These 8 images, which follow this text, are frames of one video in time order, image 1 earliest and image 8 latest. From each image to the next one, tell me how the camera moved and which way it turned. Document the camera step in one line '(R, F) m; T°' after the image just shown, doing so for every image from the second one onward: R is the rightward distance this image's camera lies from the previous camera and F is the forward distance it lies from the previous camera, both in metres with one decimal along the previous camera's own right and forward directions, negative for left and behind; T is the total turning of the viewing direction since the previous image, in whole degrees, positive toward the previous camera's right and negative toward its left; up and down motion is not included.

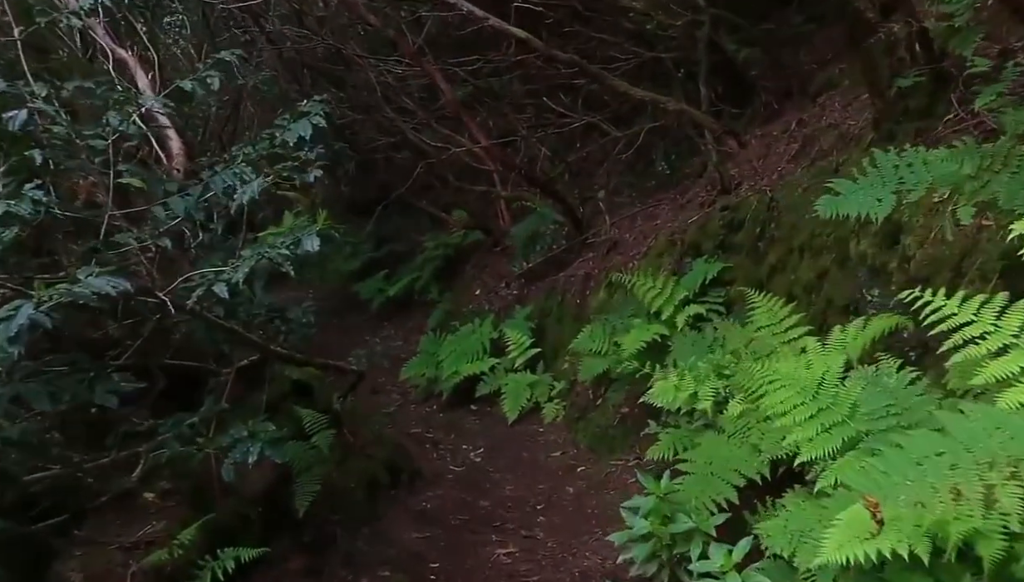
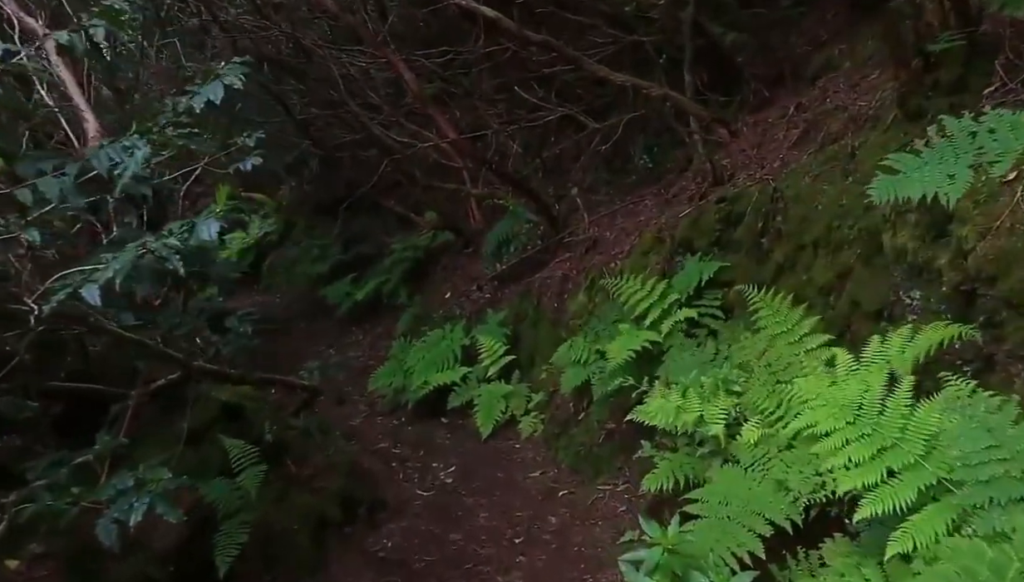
(0.0, +0.8) m; +2°
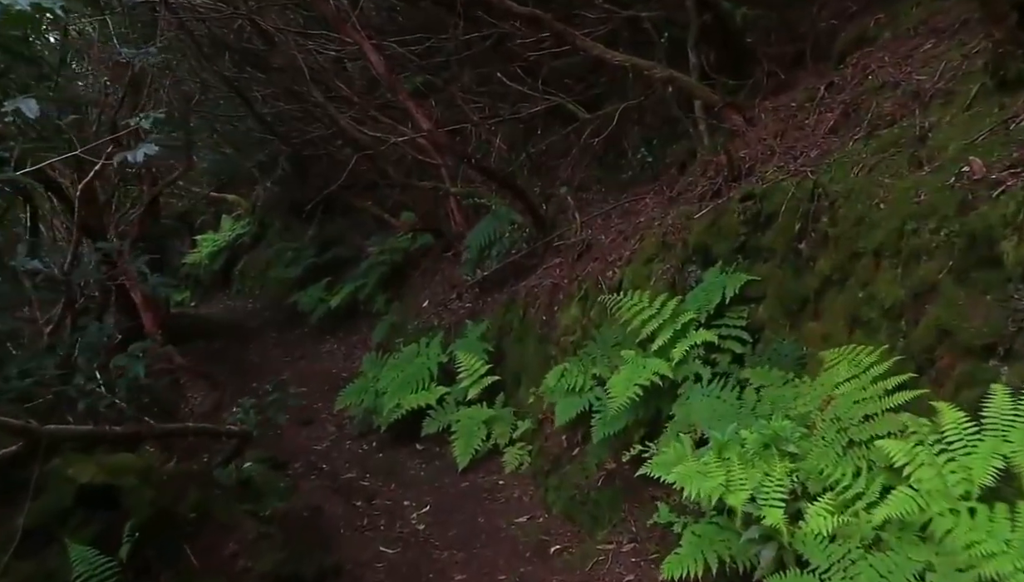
(0.0, +1.2) m; +1°
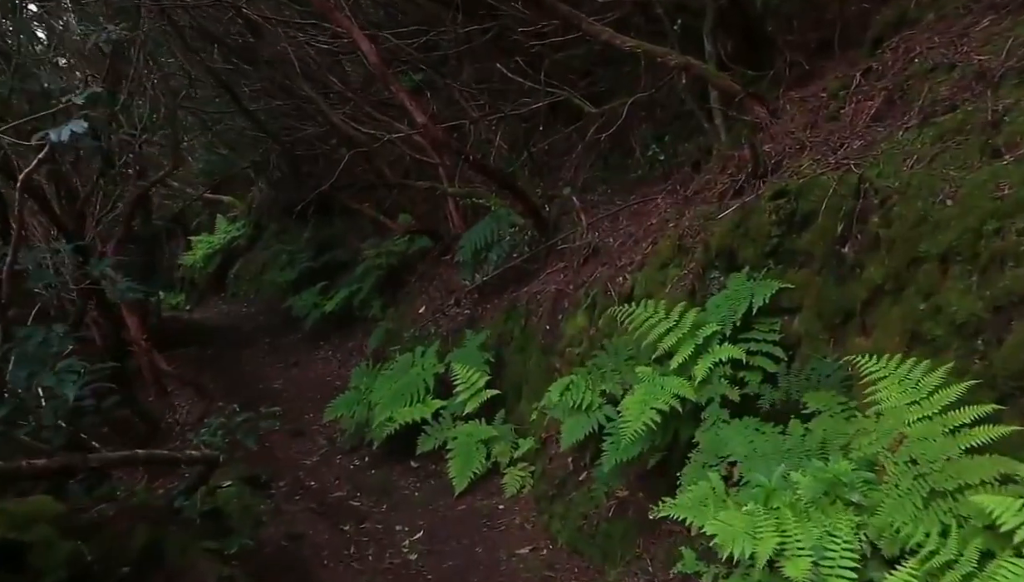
(0.0, +0.6) m; 0°
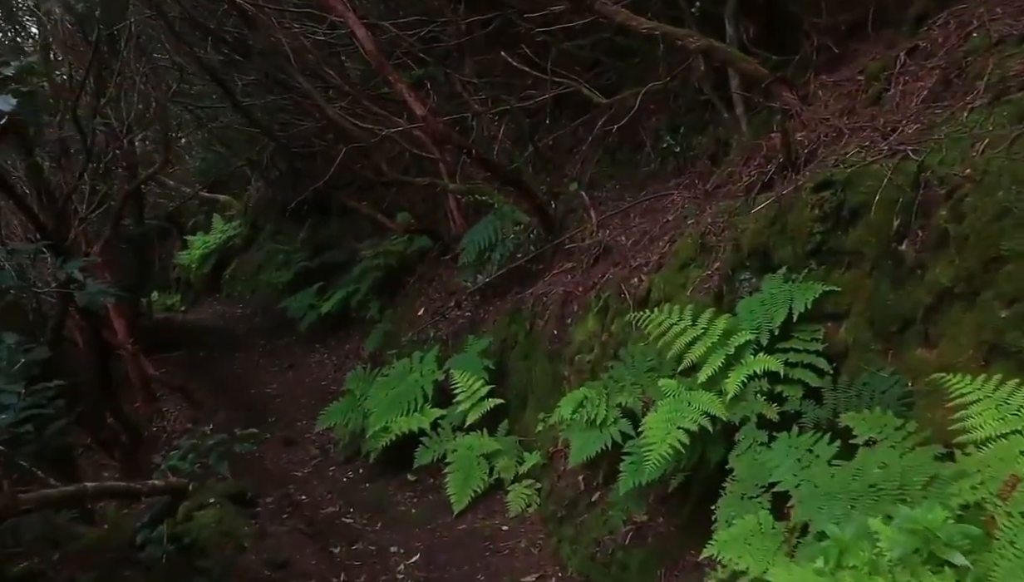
(0.0, +0.5) m; 0°
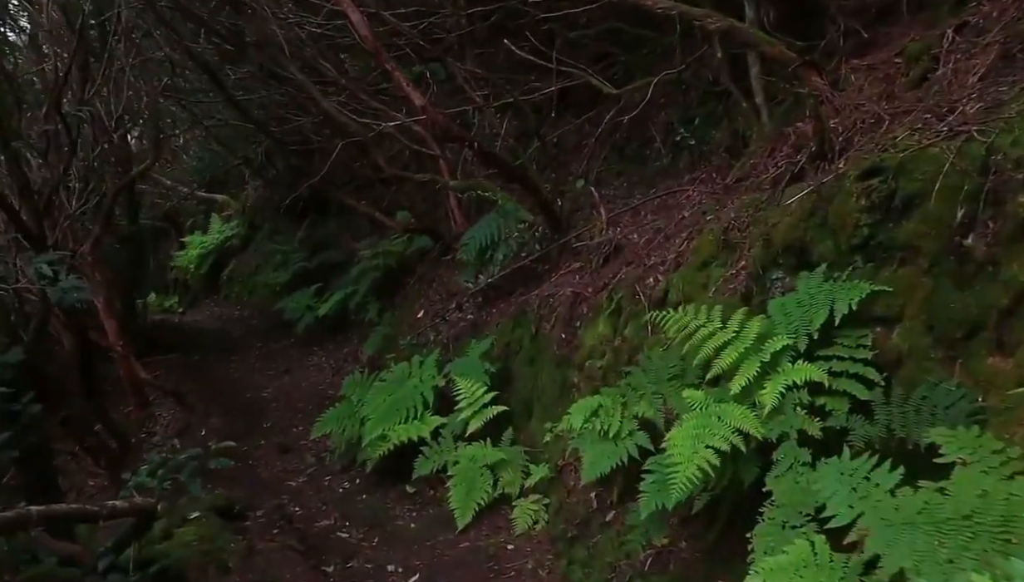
(0.0, +0.4) m; 0°
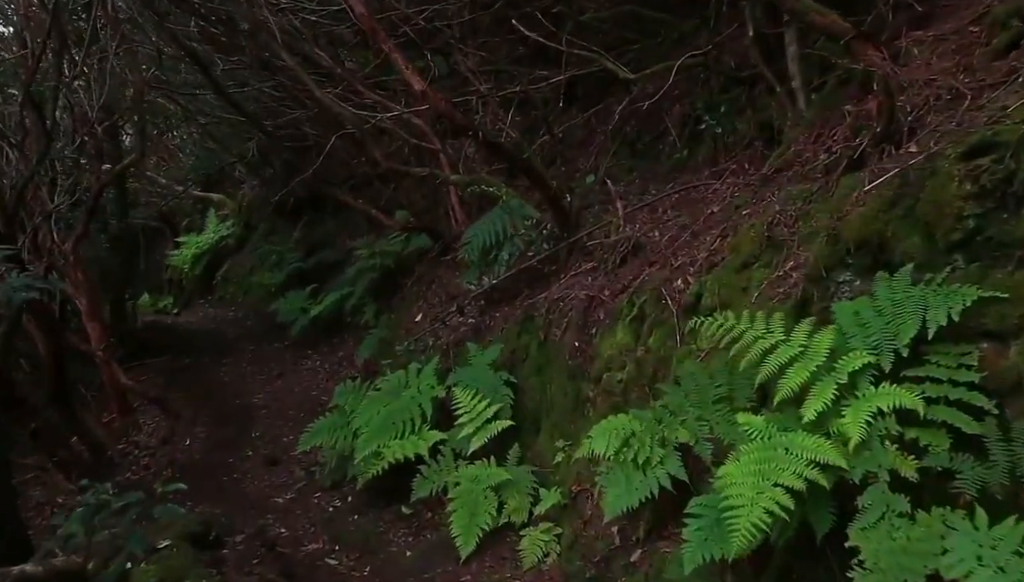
(-0.1, +0.7) m; 0°
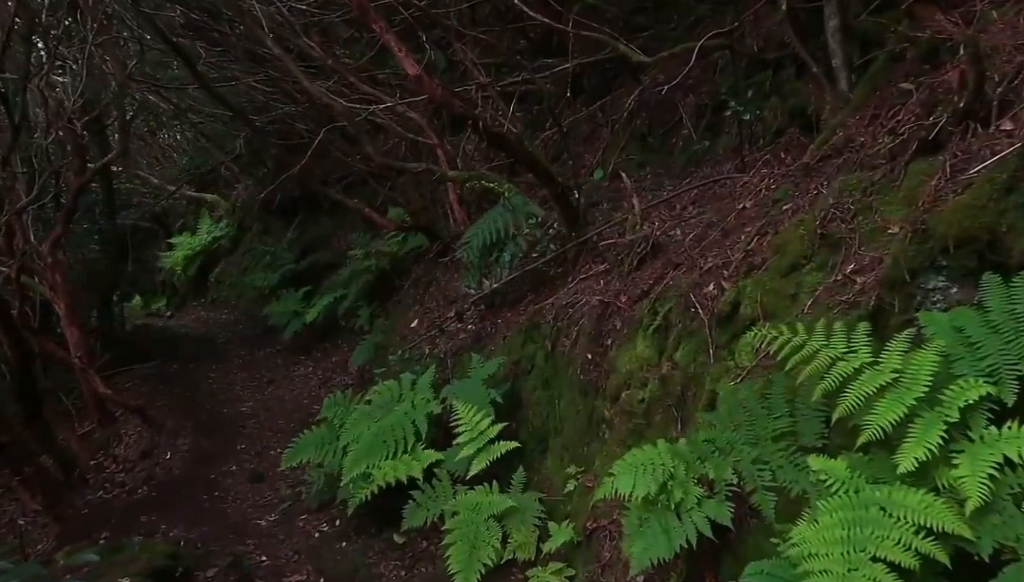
(0.0, +0.7) m; 0°
